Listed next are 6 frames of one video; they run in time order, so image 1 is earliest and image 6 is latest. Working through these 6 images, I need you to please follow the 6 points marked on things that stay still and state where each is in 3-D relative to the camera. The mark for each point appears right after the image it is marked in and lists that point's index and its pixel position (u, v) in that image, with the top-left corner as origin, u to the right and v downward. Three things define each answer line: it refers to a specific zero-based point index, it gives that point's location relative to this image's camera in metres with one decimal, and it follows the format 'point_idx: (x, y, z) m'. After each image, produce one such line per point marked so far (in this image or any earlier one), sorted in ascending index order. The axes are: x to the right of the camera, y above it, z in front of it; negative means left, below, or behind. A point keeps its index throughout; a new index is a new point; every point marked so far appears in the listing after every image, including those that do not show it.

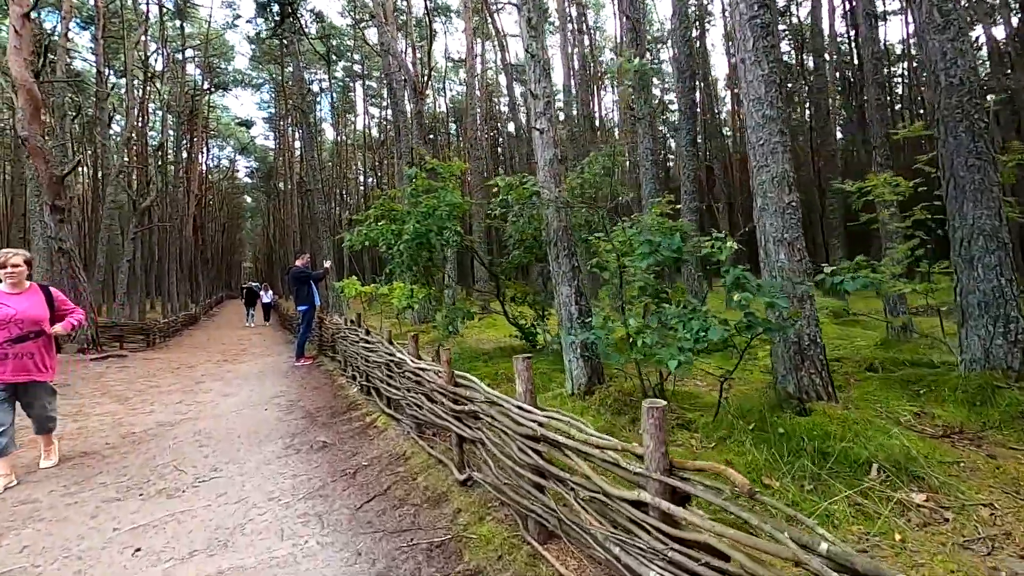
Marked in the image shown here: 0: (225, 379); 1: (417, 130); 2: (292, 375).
0: (-4.6, -1.5, +8.9) m
1: (-2.7, +4.3, +15.5) m
2: (-3.4, -1.4, +8.7) m
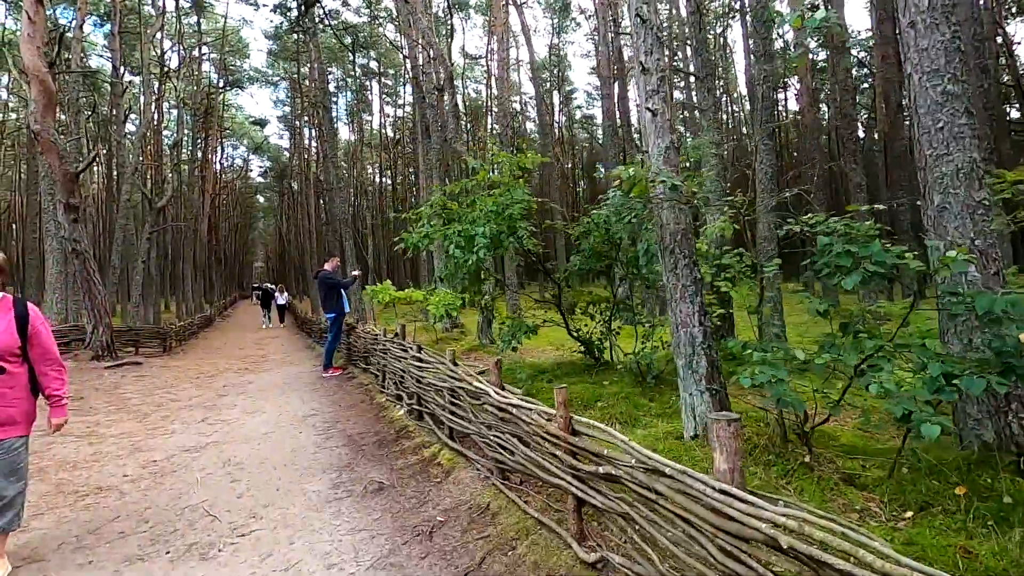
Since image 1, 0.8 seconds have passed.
0: (-3.9, -1.5, +8.2) m
1: (-1.9, +4.2, +14.8) m
2: (-2.7, -1.4, +8.0) m
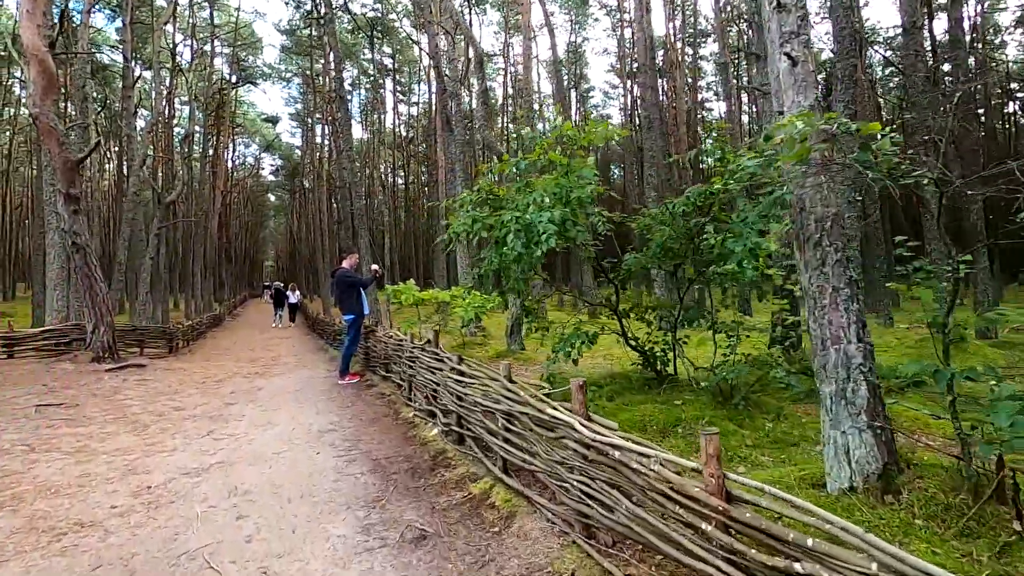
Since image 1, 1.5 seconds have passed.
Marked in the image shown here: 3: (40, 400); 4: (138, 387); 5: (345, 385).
0: (-3.4, -1.5, +7.5) m
1: (-1.3, +4.2, +14.1) m
2: (-2.2, -1.4, +7.3) m
3: (-6.0, -1.4, +7.1) m
4: (-5.6, -1.5, +8.2) m
5: (-2.4, -1.4, +8.0) m
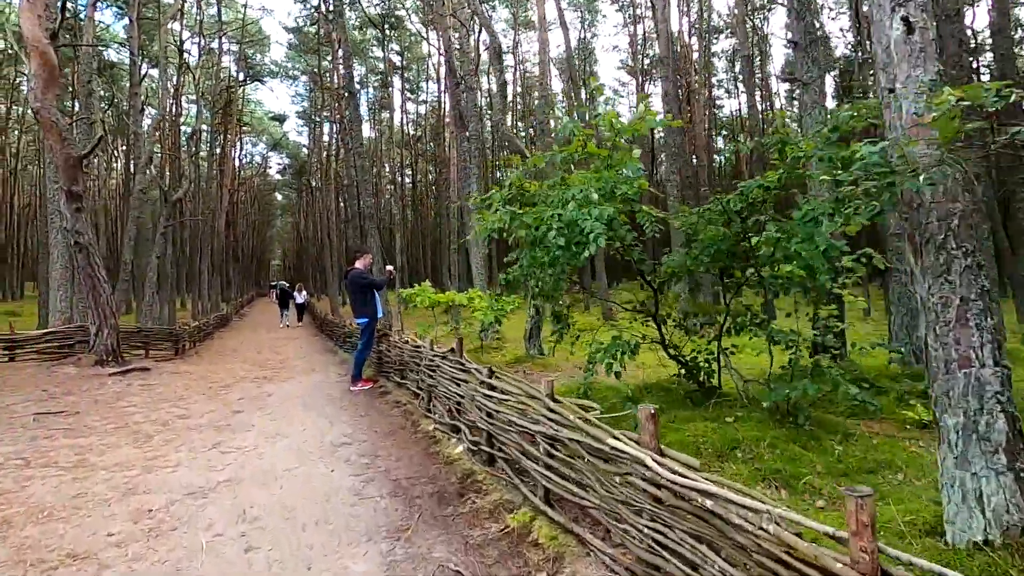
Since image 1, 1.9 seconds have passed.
0: (-3.1, -1.5, +7.1) m
1: (-0.9, +4.2, +13.7) m
2: (-2.0, -1.5, +6.9) m
3: (-5.8, -1.5, +6.7) m
4: (-5.3, -1.5, +7.9) m
5: (-2.1, -1.4, +7.7) m
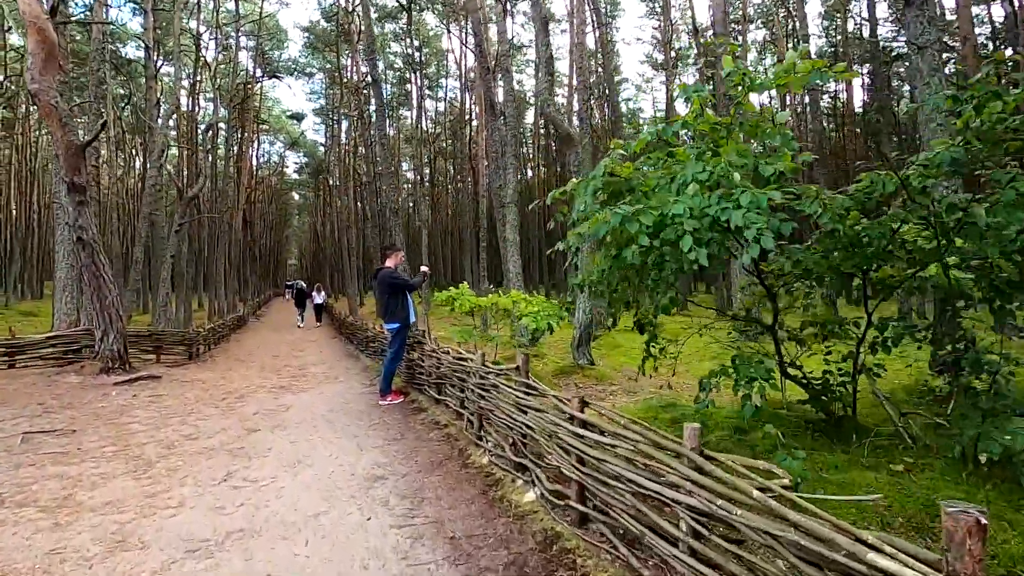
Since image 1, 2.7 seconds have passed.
0: (-2.5, -1.6, +6.3) m
1: (-0.1, +4.2, +12.8) m
2: (-1.4, -1.5, +6.0) m
3: (-5.2, -1.5, +5.9) m
4: (-4.7, -1.5, +7.1) m
5: (-1.5, -1.4, +6.8) m
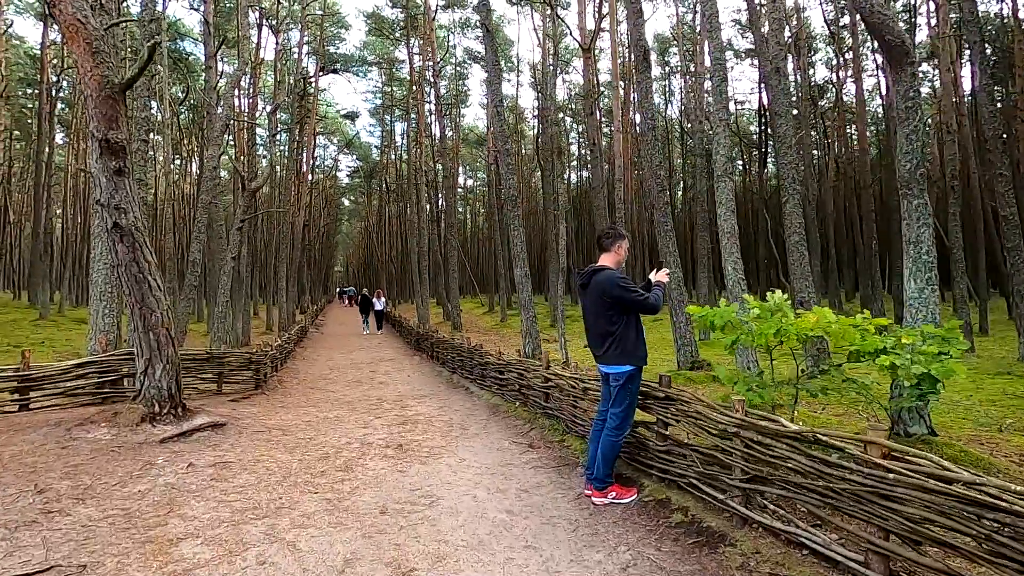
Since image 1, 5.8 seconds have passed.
0: (-0.3, -1.6, +3.4) m
1: (+2.6, +4.0, +9.8) m
2: (+0.8, -1.6, +3.1) m
3: (-3.0, -1.5, +3.3) m
4: (-2.4, -1.6, +4.4) m
5: (+0.7, -1.6, +3.9) m
